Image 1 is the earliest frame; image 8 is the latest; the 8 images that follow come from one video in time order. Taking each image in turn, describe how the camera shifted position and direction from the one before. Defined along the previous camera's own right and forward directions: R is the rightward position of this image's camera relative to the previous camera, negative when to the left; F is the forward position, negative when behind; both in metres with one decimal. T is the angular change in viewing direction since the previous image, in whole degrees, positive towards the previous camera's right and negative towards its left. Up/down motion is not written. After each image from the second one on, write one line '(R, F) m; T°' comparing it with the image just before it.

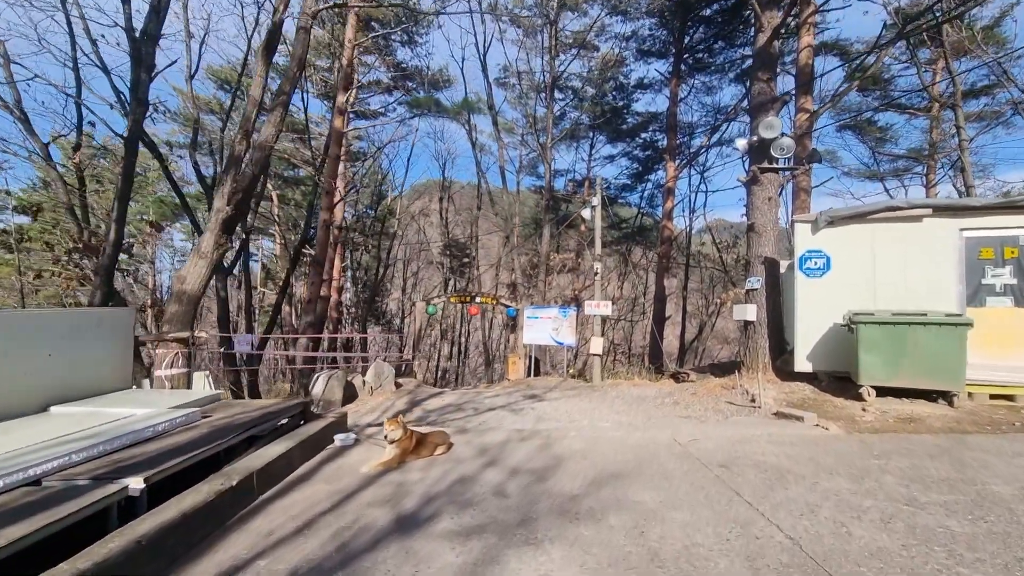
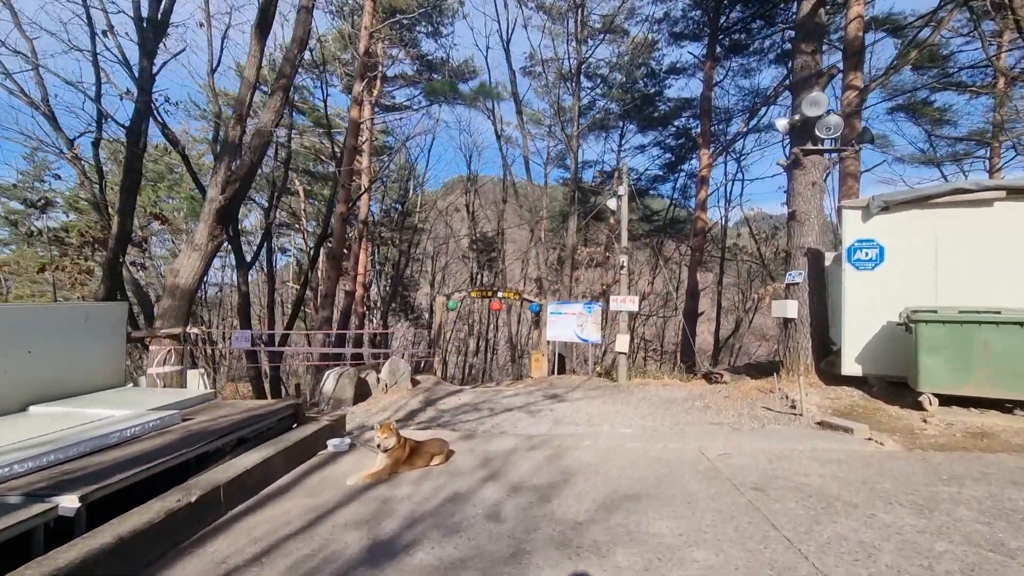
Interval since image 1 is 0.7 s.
(+0.3, +0.5) m; -4°
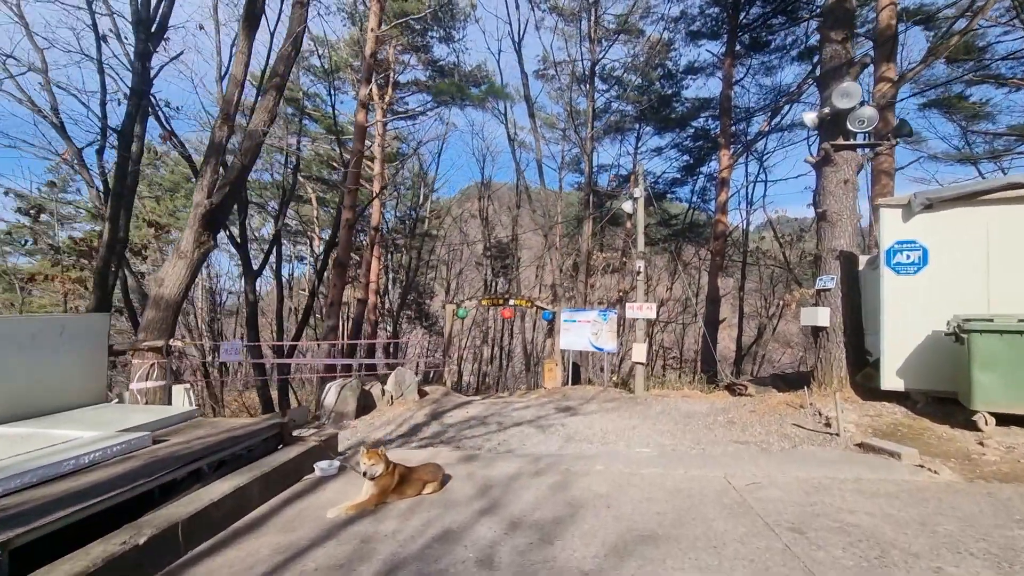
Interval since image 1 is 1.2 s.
(+0.1, +0.5) m; -2°
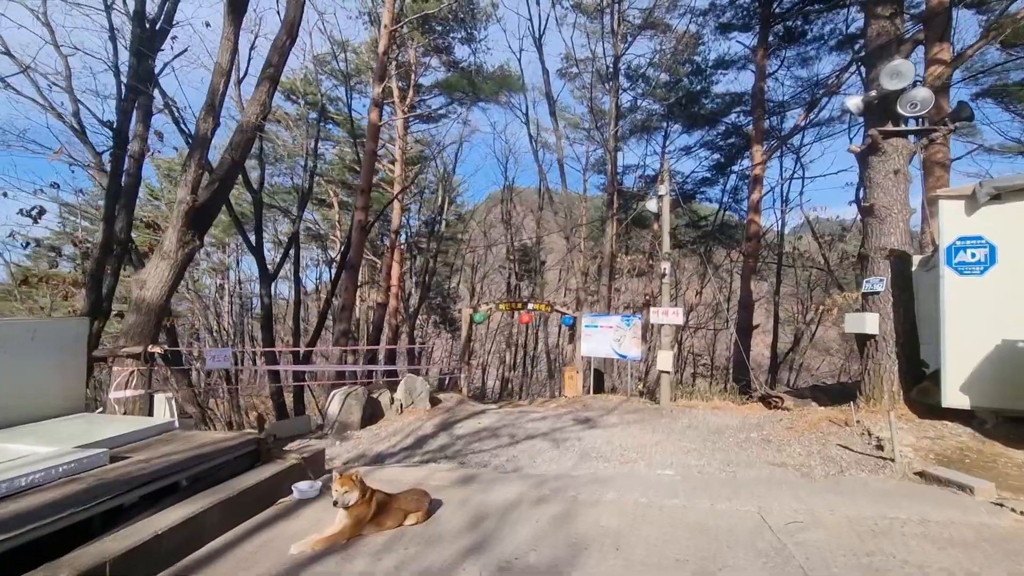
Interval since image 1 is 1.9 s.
(+0.2, +0.6) m; -3°
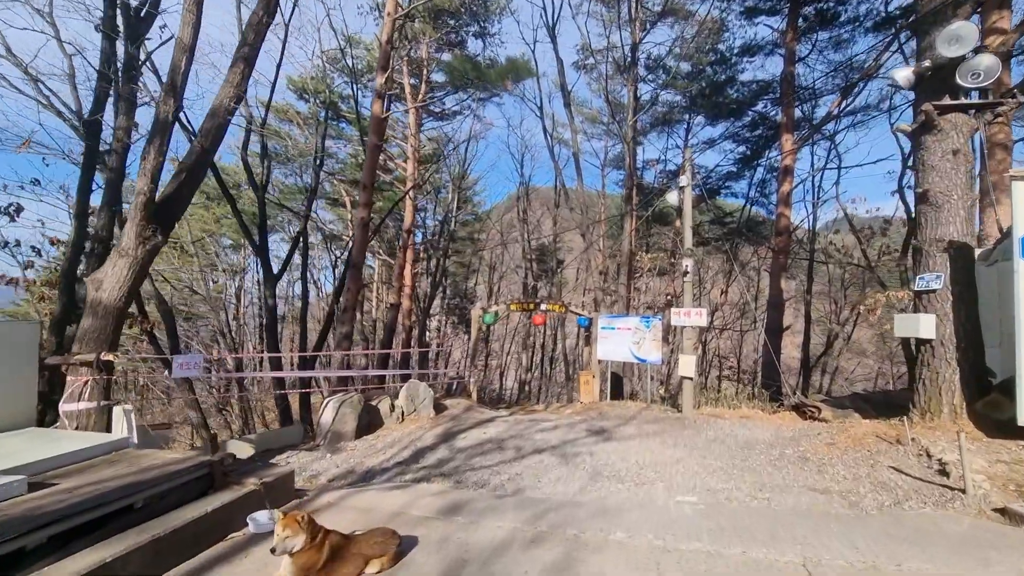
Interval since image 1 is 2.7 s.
(+0.2, +0.7) m; -2°
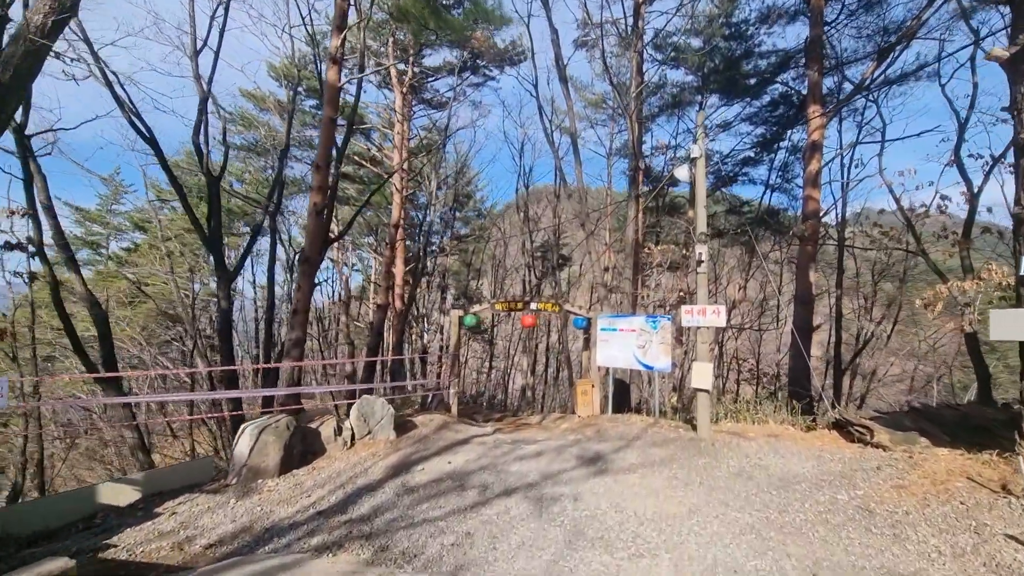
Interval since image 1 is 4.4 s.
(+0.6, +1.7) m; -1°
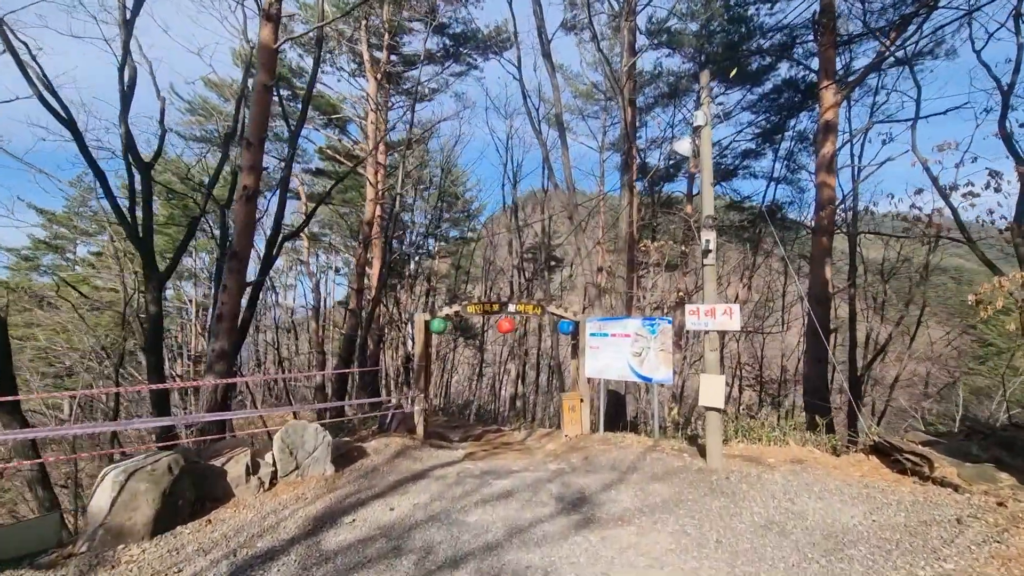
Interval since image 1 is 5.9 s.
(+0.4, +1.5) m; 0°
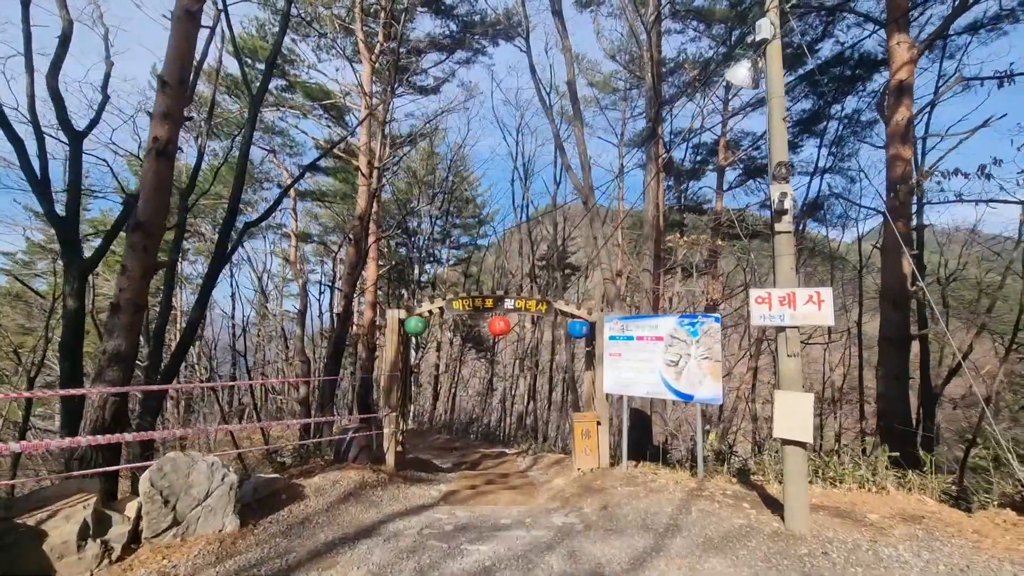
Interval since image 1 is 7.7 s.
(+0.3, +2.0) m; -2°
